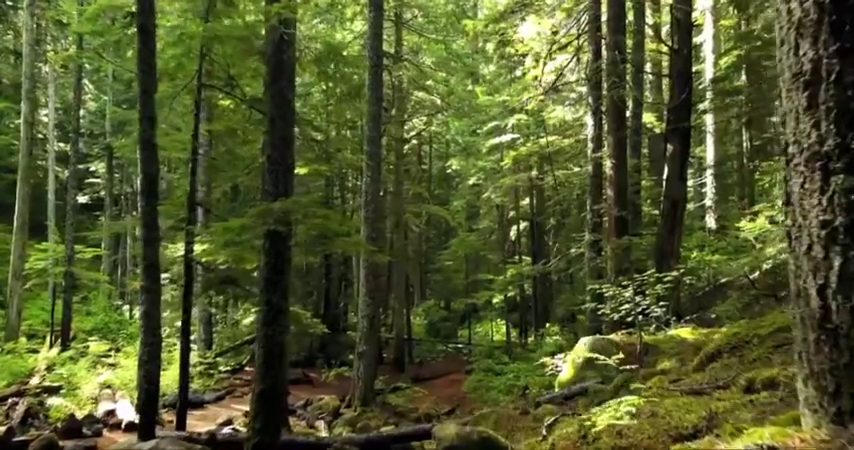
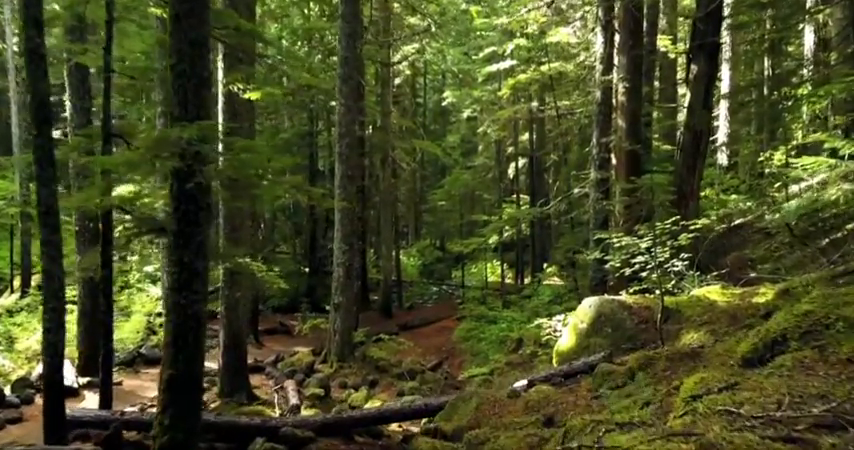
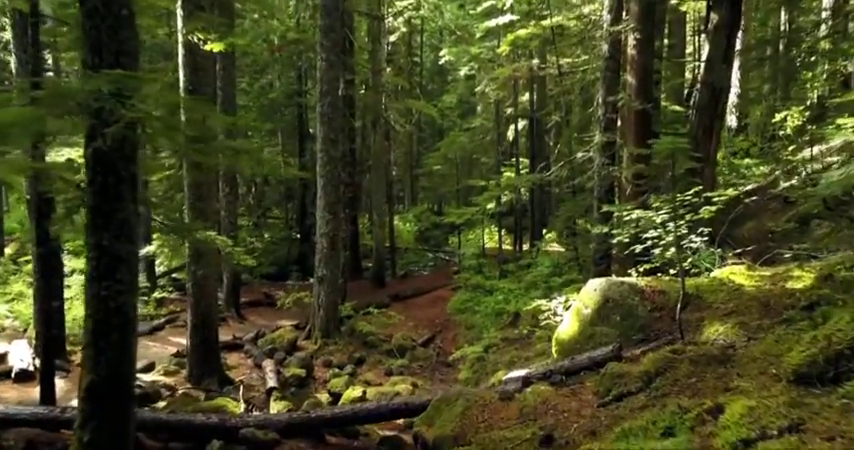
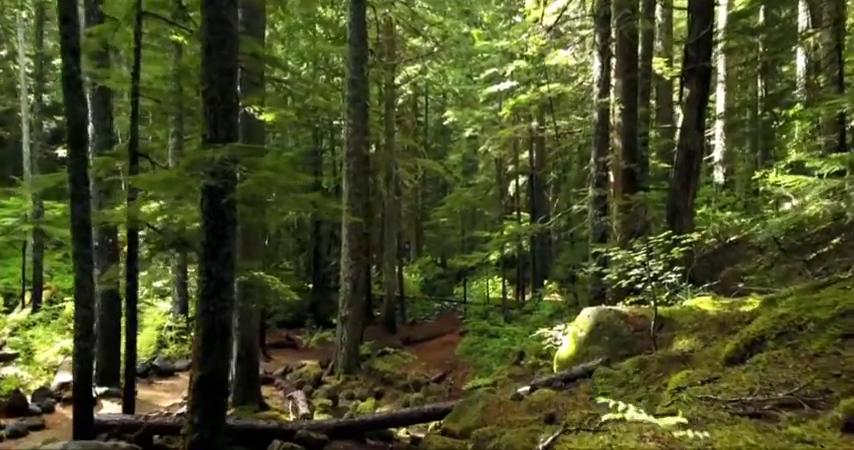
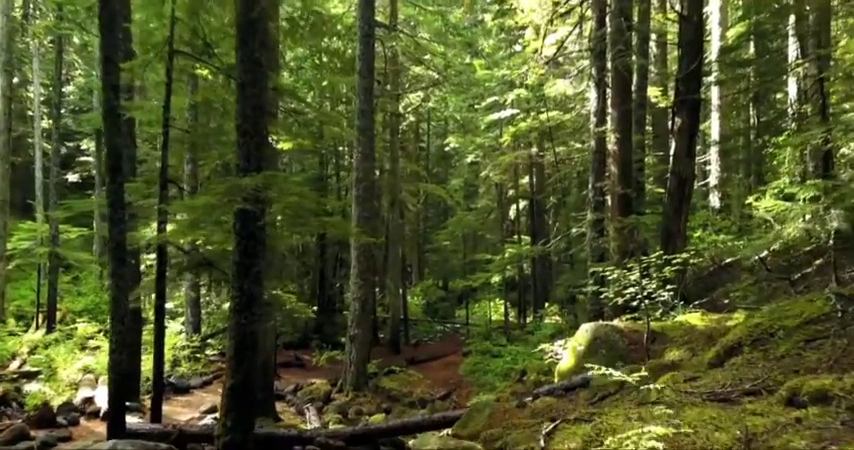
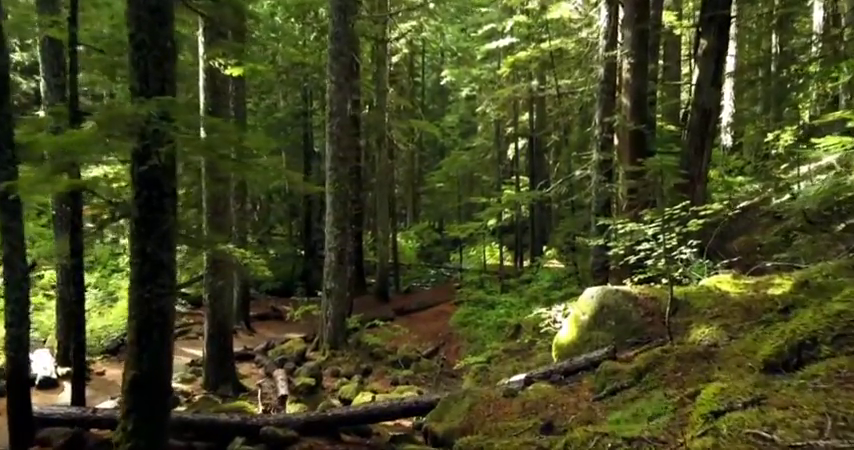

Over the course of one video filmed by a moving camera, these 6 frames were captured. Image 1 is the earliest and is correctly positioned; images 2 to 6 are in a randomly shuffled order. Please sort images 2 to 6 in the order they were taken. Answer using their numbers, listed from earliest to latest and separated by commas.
5, 4, 2, 6, 3
